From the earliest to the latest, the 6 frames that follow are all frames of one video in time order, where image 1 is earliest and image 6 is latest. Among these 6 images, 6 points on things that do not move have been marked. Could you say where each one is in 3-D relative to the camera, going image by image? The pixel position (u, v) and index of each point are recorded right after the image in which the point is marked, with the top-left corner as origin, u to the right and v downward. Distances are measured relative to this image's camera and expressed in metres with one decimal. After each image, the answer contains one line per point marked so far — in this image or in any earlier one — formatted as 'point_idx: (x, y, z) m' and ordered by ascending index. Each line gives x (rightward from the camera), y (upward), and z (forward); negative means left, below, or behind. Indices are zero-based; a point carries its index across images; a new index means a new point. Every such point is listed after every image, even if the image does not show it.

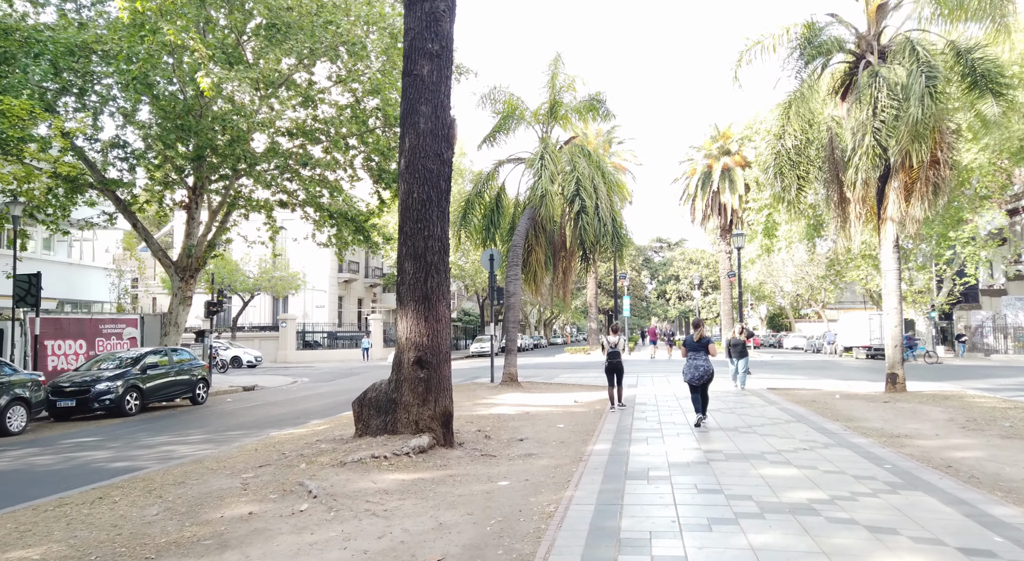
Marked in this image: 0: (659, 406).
0: (+2.6, -2.3, +13.0) m
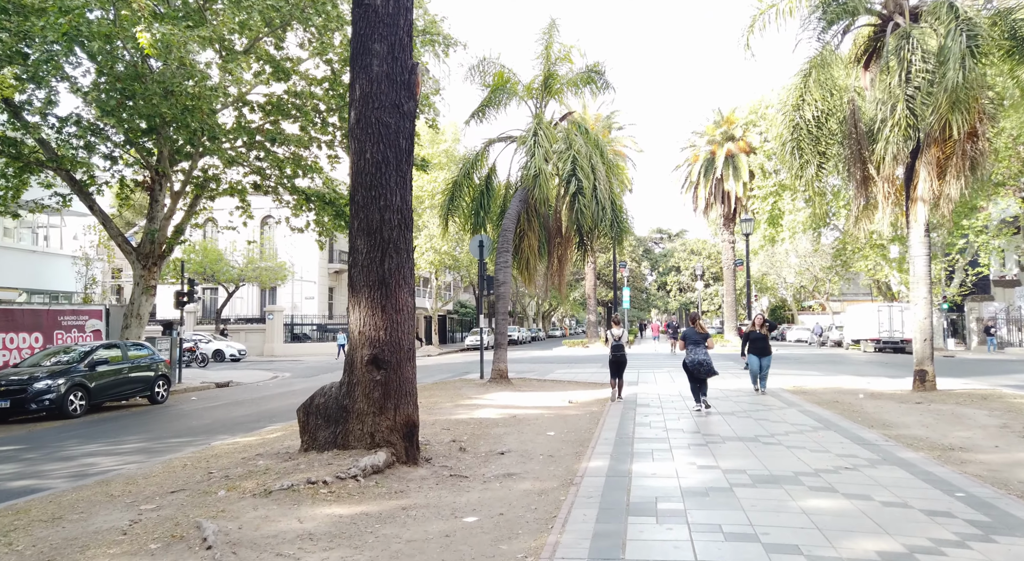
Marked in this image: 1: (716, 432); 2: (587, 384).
0: (+2.4, -2.0, +11.6) m
1: (+2.5, -1.9, +8.9) m
2: (+1.7, -2.4, +16.4) m
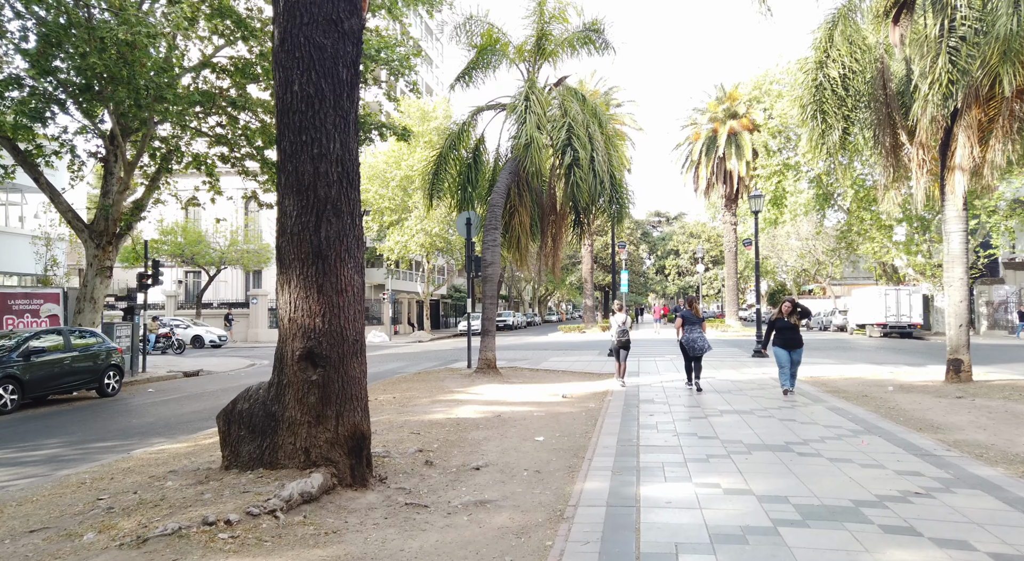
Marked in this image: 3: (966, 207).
0: (+2.2, -1.7, +10.2) m
1: (+2.3, -1.6, +7.5) m
2: (+1.5, -1.9, +15.0) m
3: (+7.5, +1.2, +11.8) m
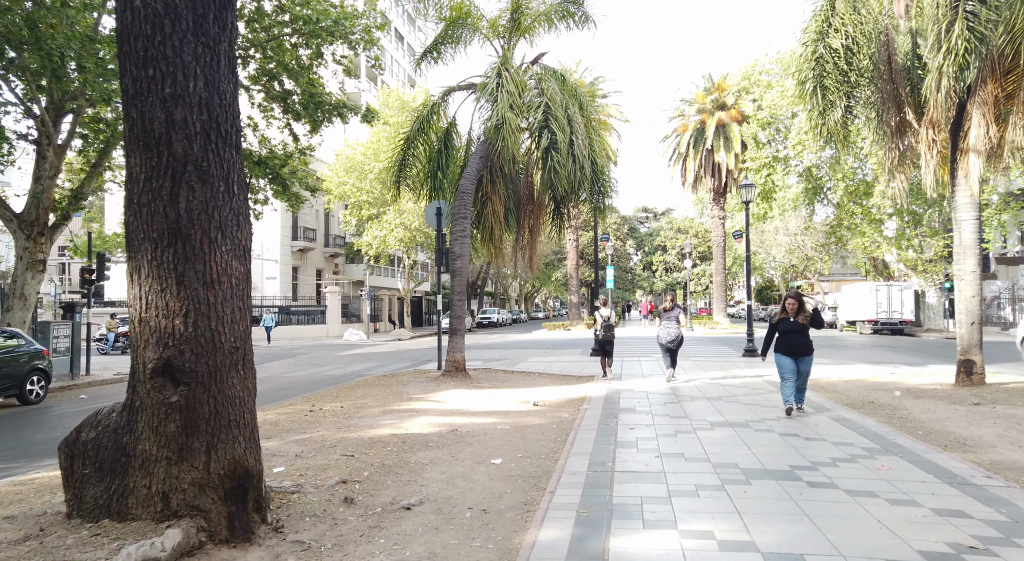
0: (+1.8, -1.7, +9.0) m
1: (+1.9, -1.6, +6.4) m
2: (+0.9, -1.8, +13.8) m
3: (+7.0, +1.3, +10.7) m
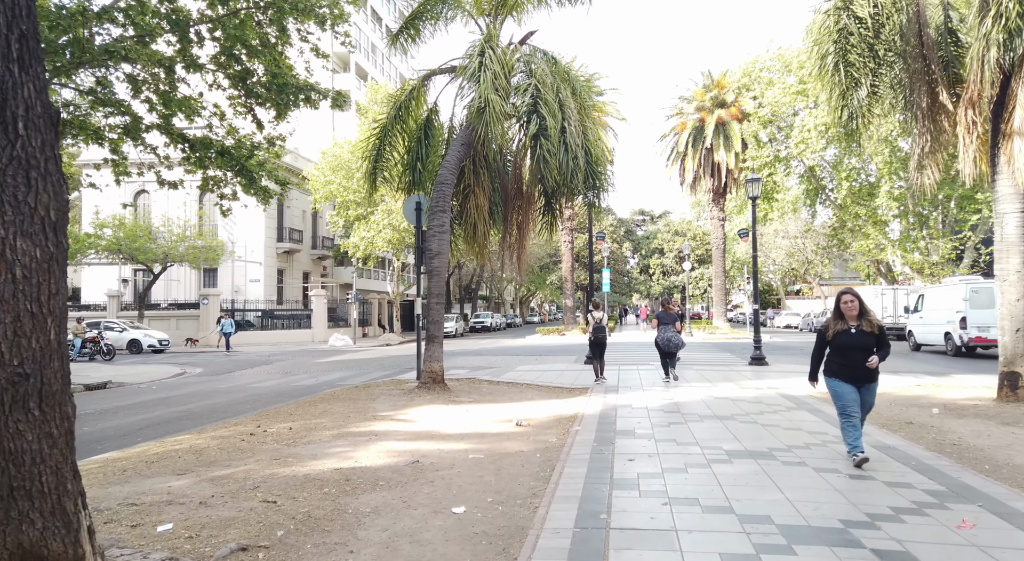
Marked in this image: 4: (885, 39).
0: (+1.5, -1.7, +7.7) m
1: (+1.7, -1.5, +5.0) m
2: (+0.7, -1.9, +12.4) m
3: (+6.7, +1.3, +9.4) m
4: (+5.1, +3.3, +9.9) m
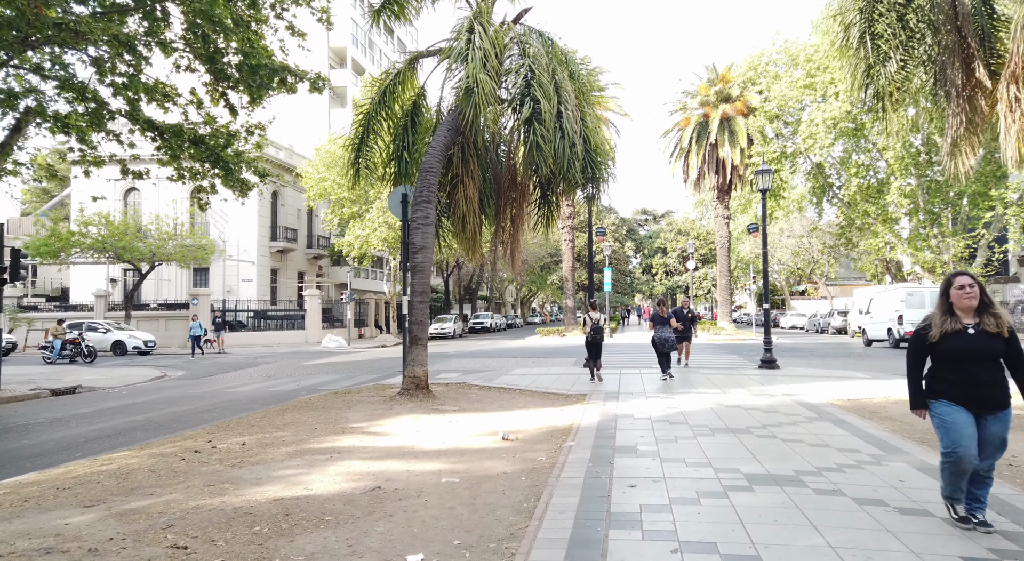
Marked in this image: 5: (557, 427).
0: (+1.4, -1.6, +6.7) m
1: (+1.5, -1.5, +4.0) m
2: (+0.6, -1.8, +11.5) m
3: (+6.6, +1.4, +8.4) m
4: (+5.0, +3.4, +8.9) m
5: (+0.5, -1.7, +8.3) m
